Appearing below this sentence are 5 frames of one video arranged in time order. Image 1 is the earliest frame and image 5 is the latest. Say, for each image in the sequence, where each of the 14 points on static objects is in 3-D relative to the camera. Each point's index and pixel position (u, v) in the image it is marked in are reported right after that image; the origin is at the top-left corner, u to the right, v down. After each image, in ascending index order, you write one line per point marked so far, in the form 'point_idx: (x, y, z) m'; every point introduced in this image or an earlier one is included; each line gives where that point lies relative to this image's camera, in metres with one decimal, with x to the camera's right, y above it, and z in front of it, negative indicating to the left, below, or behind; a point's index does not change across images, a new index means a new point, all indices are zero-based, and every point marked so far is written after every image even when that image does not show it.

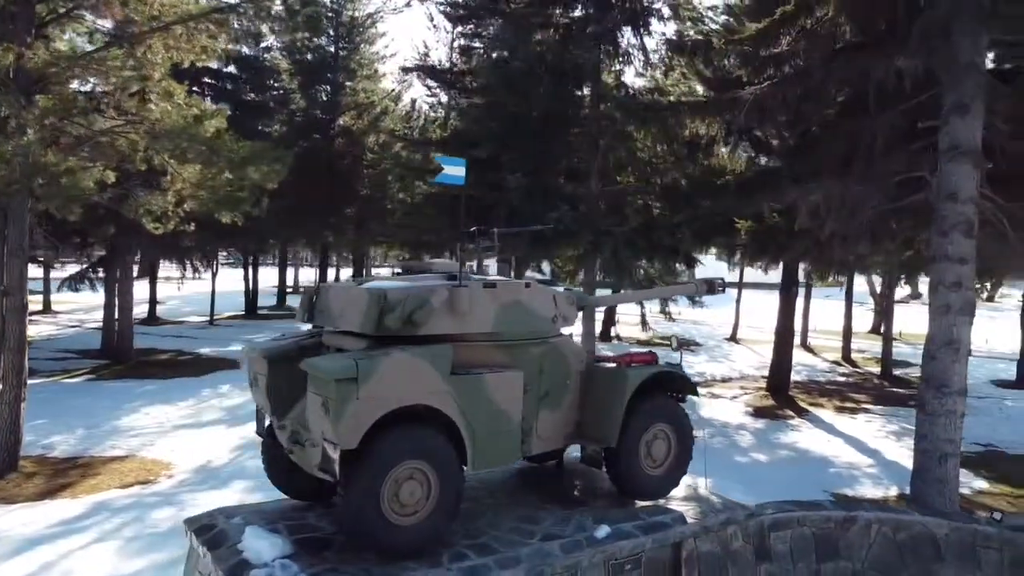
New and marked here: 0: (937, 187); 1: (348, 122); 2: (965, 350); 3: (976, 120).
0: (+3.9, +0.9, +7.4) m
1: (-4.1, +4.1, +19.6) m
2: (+4.2, -0.6, +7.4) m
3: (+4.2, +1.5, +7.2) m
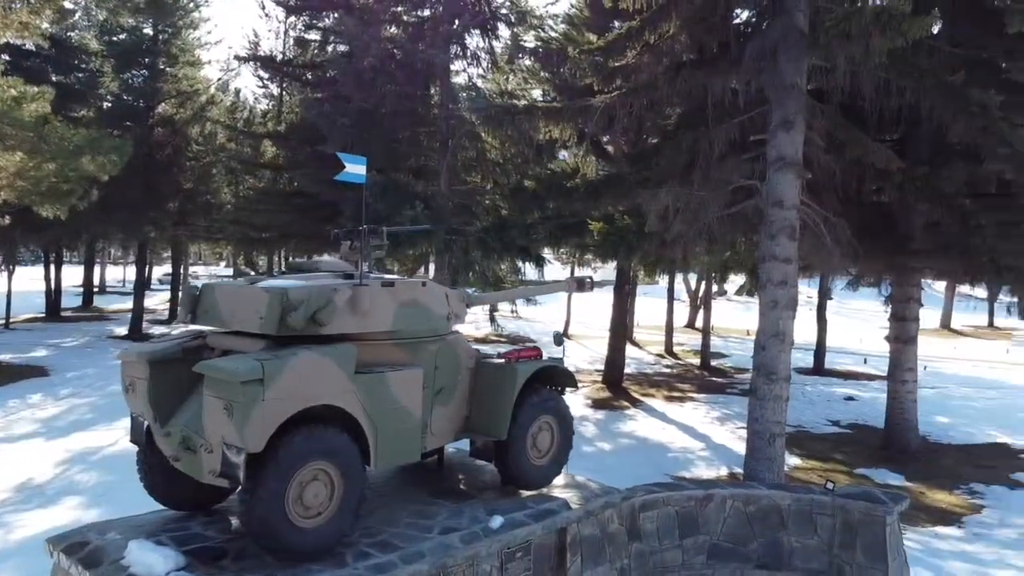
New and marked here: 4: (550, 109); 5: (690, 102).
0: (+2.6, +1.0, +8.2) m
1: (-7.9, +4.1, +18.4) m
2: (+2.9, -0.5, +8.2) m
3: (+2.9, +1.6, +8.1) m
4: (+0.5, +2.1, +9.5) m
5: (+2.1, +2.1, +9.2) m
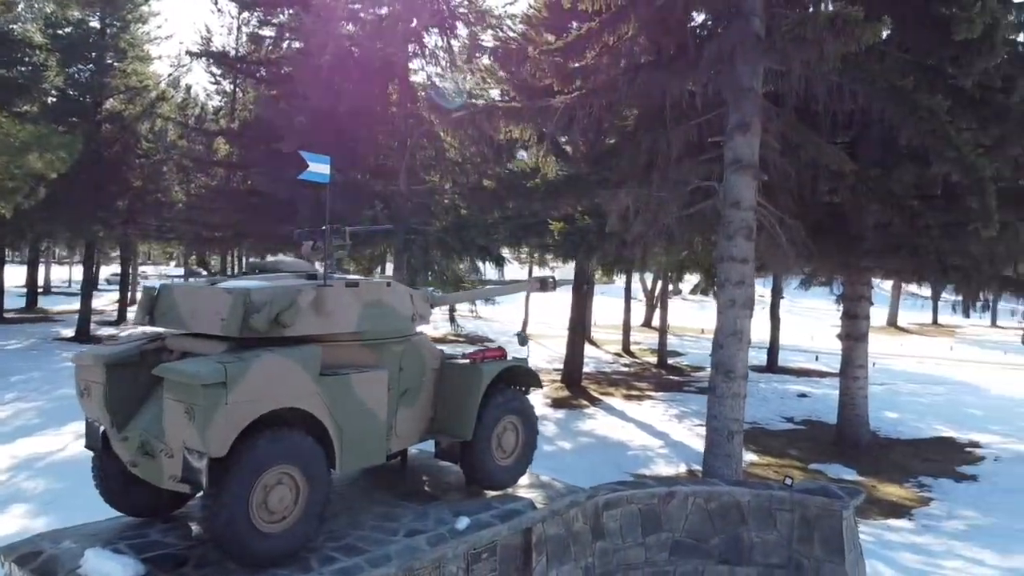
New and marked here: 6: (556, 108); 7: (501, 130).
0: (+2.2, +1.0, +8.3) m
1: (-8.8, +4.1, +17.9) m
2: (+2.5, -0.5, +8.4) m
3: (+2.5, +1.6, +8.3) m
4: (0.0, +2.1, +9.5) m
5: (+1.6, +2.2, +9.3) m
6: (+0.5, +2.1, +9.2) m
7: (-0.1, +2.0, +10.1) m
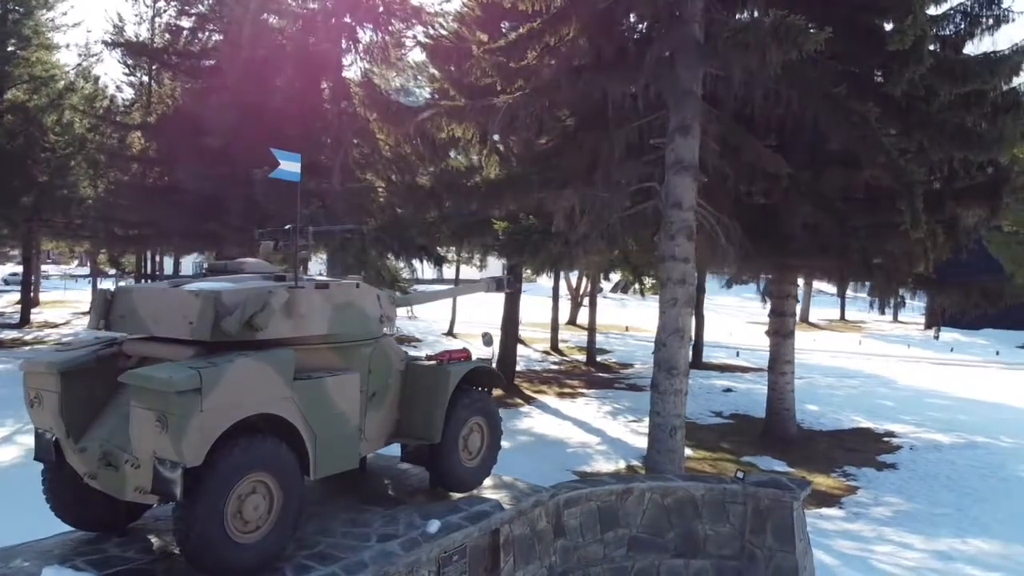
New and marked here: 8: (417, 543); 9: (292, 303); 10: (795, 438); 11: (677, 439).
0: (+1.6, +1.0, +8.5) m
1: (-10.3, +4.1, +16.9) m
2: (+1.9, -0.5, +8.6) m
3: (+2.0, +1.6, +8.5) m
4: (-0.7, +2.1, +9.5) m
5: (+0.9, +2.2, +9.4) m
6: (-0.1, +2.1, +9.2) m
7: (-0.9, +2.0, +10.0) m
8: (-0.5, -1.3, +4.1) m
9: (-1.1, -0.1, +3.8) m
10: (+4.3, -2.3, +12.2) m
11: (+1.8, -1.6, +8.6) m
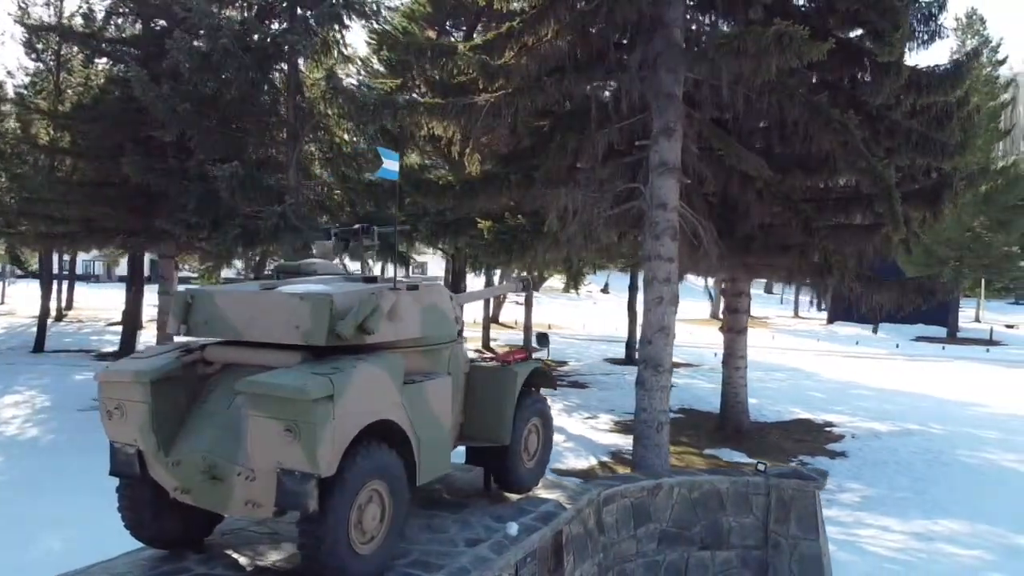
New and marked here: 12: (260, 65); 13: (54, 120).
0: (+1.5, +1.0, +8.7) m
1: (-11.4, +4.0, +15.6) m
2: (+1.8, -0.5, +8.8) m
3: (+1.8, +1.6, +8.7) m
4: (-0.9, +2.1, +9.4) m
5: (+0.7, +2.2, +9.5) m
6: (-0.3, +2.1, +9.2) m
7: (-1.2, +2.0, +9.9) m
8: (0.0, -1.3, +4.1) m
9: (-0.6, -0.1, +3.7) m
10: (+3.8, -2.3, +12.7) m
11: (+1.7, -1.6, +8.8) m
12: (-3.9, +3.4, +12.1) m
13: (-7.2, +2.8, +13.2) m
